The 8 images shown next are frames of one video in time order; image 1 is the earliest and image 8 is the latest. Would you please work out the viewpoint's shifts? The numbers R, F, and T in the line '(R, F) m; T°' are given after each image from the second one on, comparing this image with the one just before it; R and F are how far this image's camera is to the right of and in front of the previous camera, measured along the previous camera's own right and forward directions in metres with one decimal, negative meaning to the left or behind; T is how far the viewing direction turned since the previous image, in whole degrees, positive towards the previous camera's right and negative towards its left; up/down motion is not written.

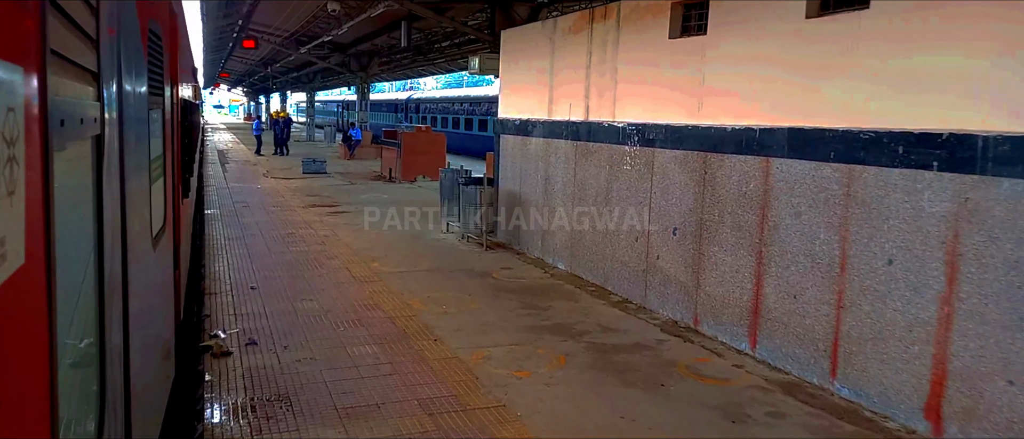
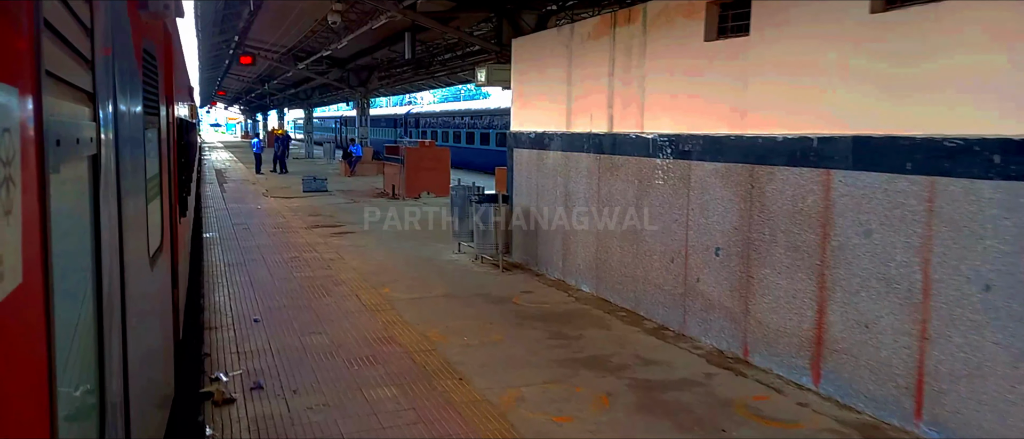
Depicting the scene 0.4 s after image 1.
(-0.2, +0.5) m; 0°
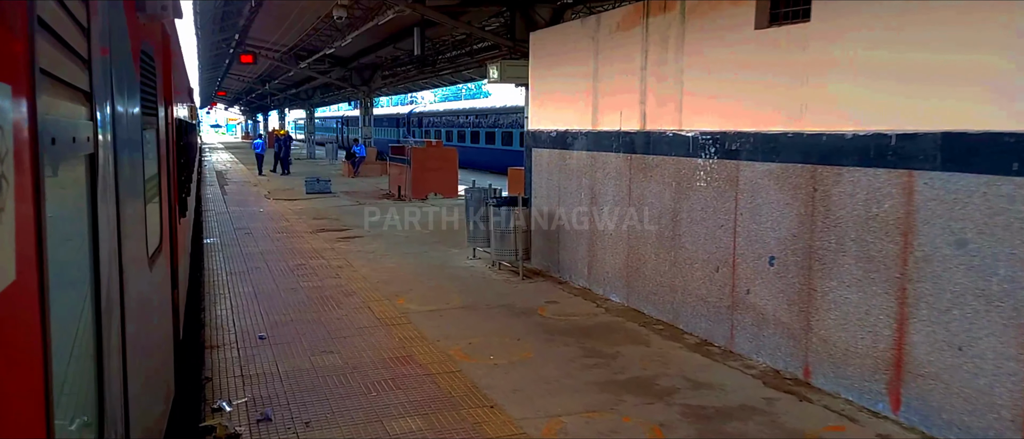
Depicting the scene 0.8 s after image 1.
(-0.2, +0.5) m; 0°
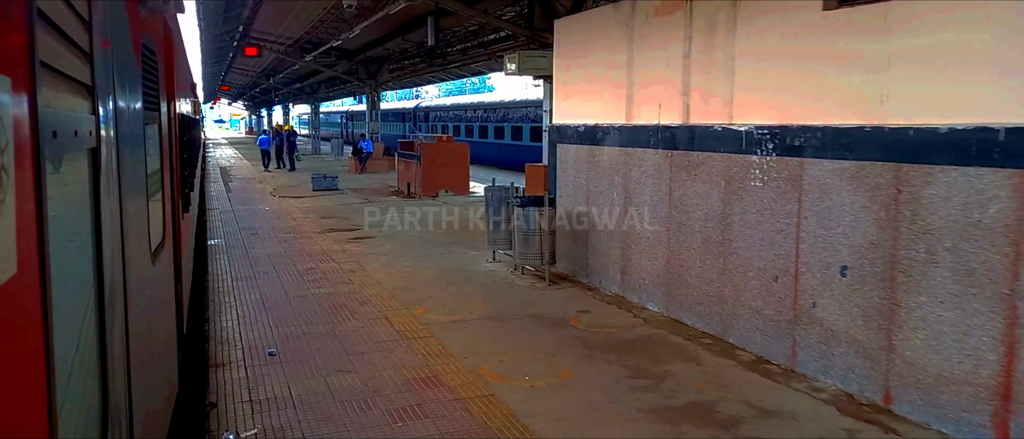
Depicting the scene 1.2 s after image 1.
(-0.2, +0.5) m; 0°
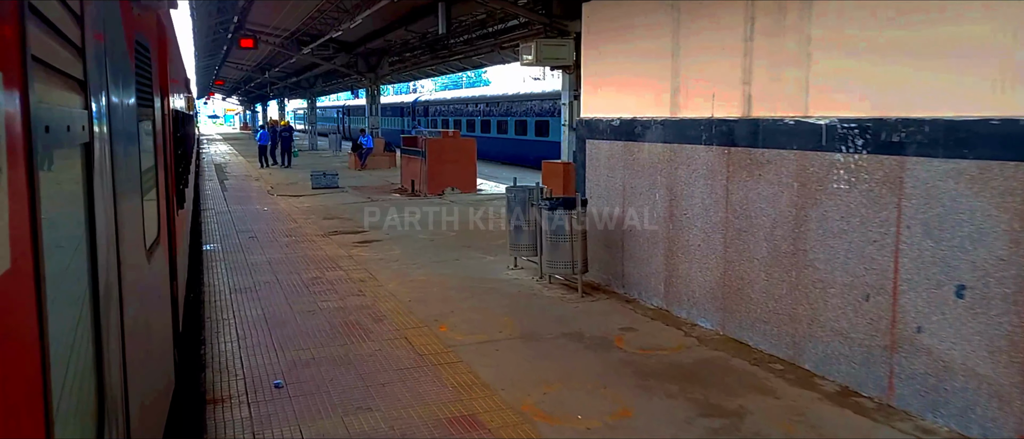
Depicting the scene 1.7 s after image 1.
(-0.3, +0.7) m; 0°
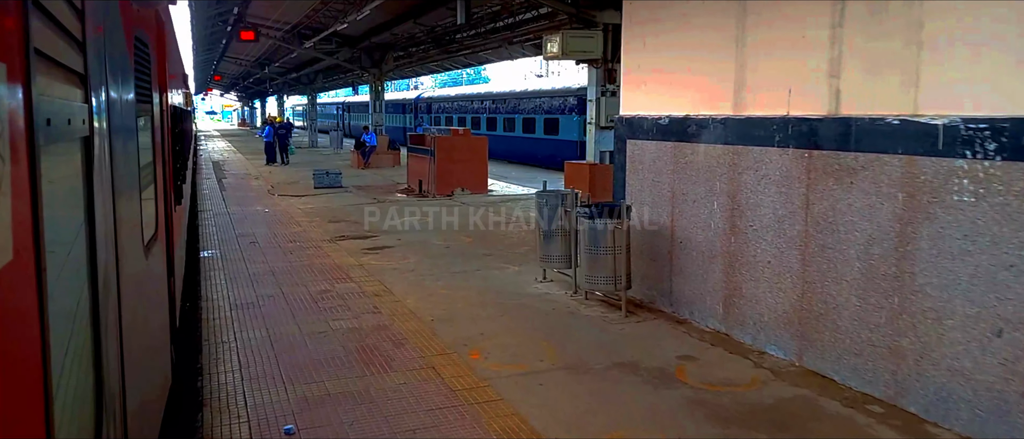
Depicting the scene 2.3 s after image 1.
(-0.3, +0.7) m; 0°
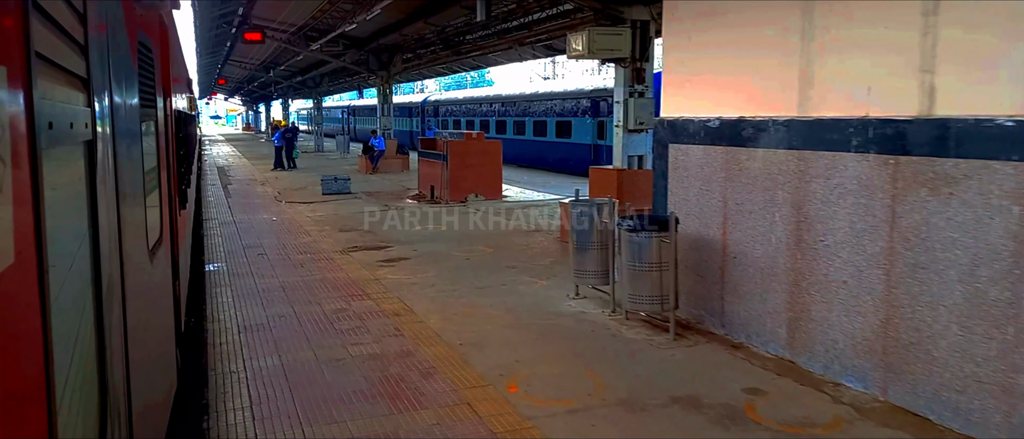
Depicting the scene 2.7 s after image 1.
(-0.2, +0.5) m; 0°
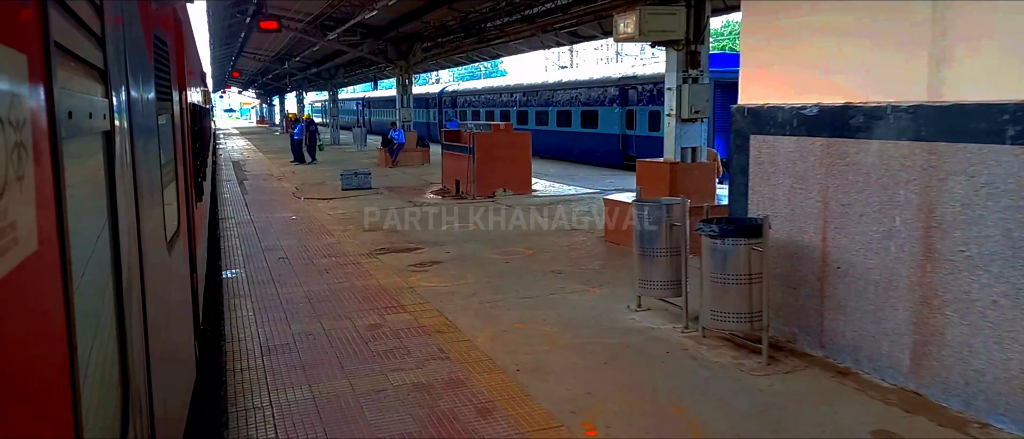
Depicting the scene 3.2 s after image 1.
(-0.3, +0.7) m; -1°
